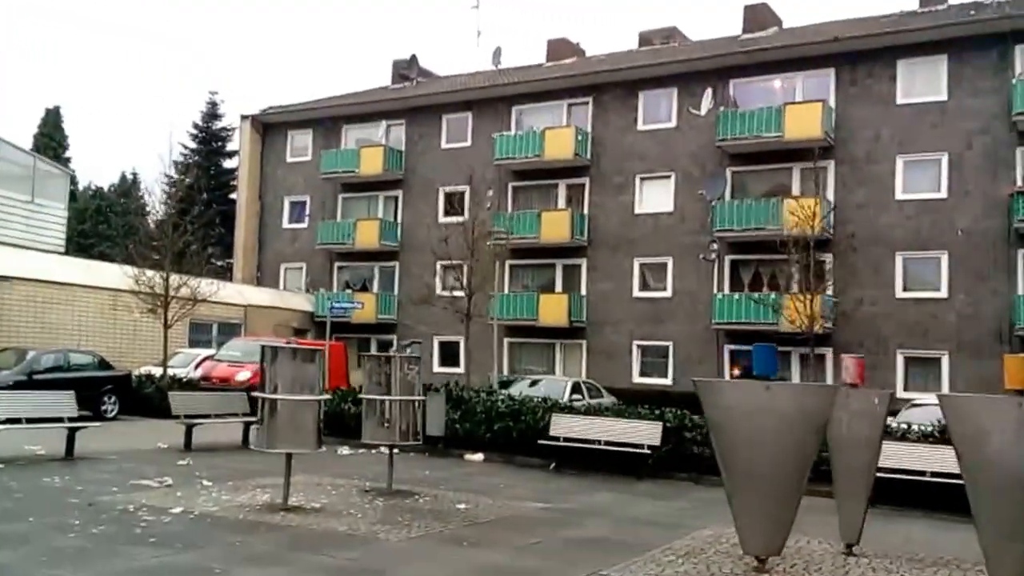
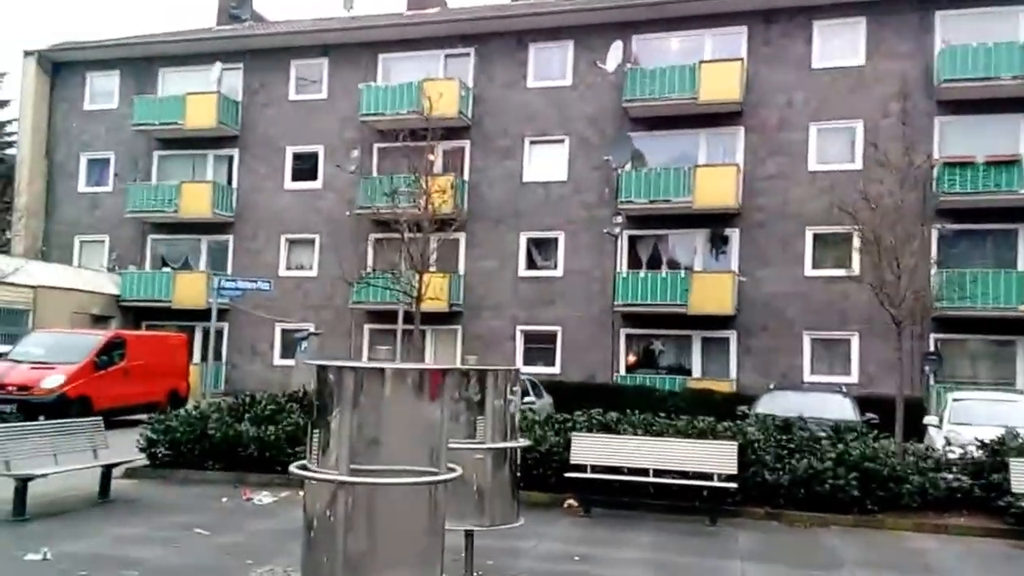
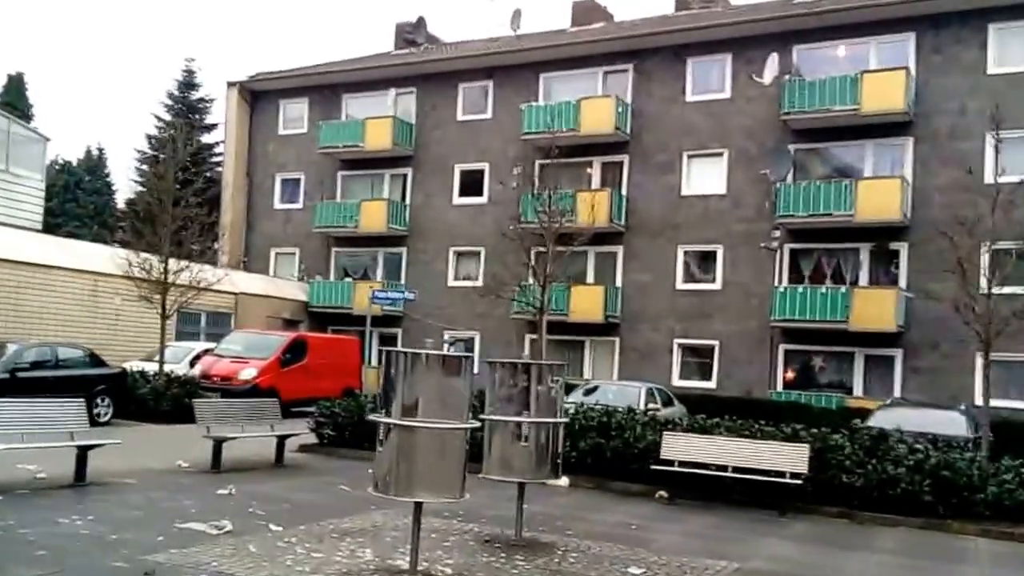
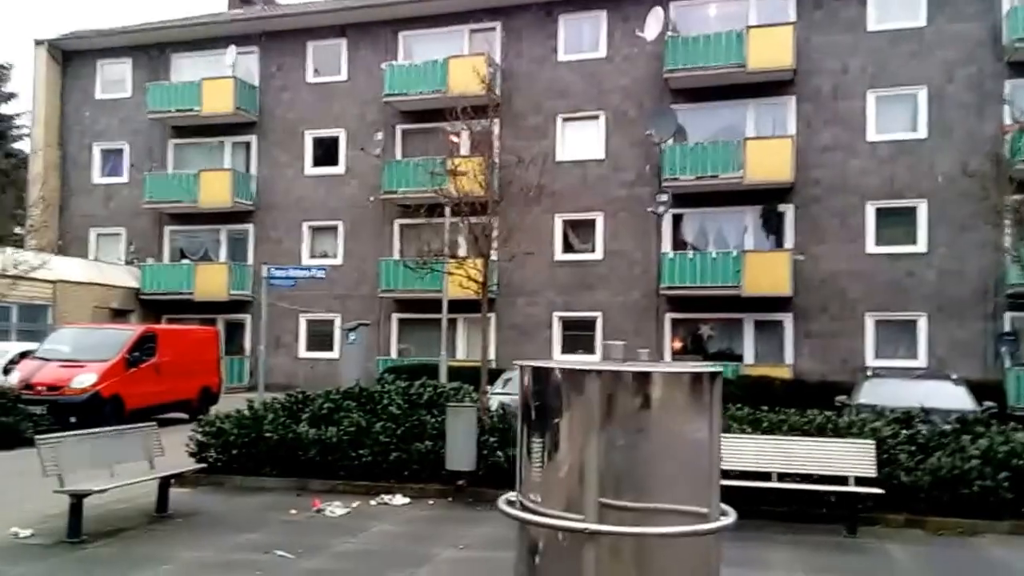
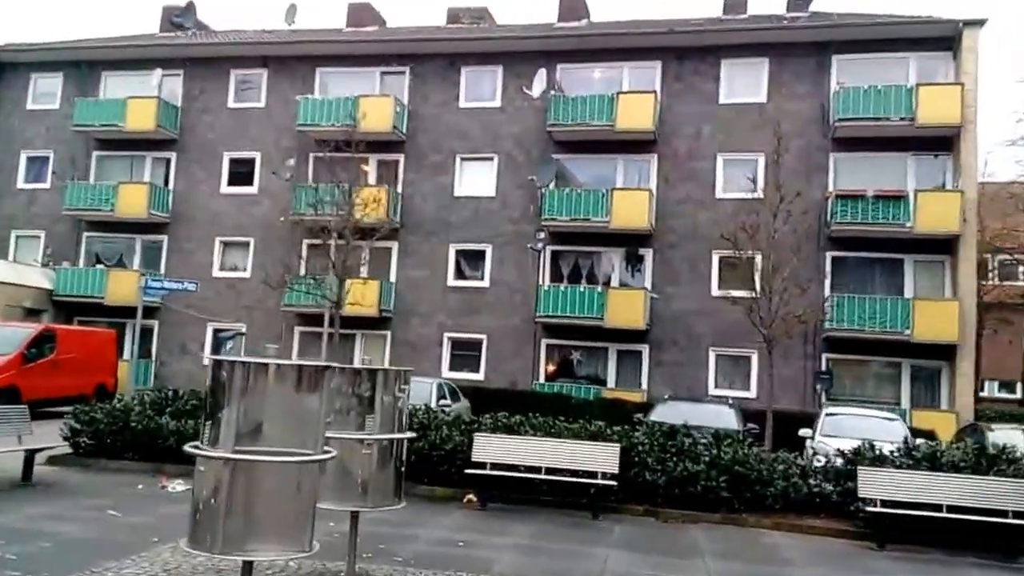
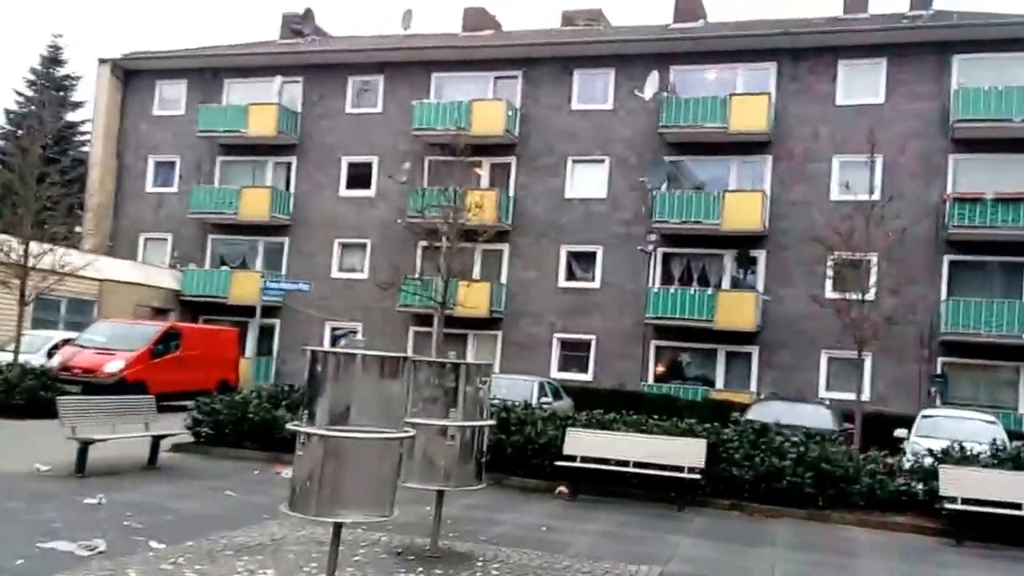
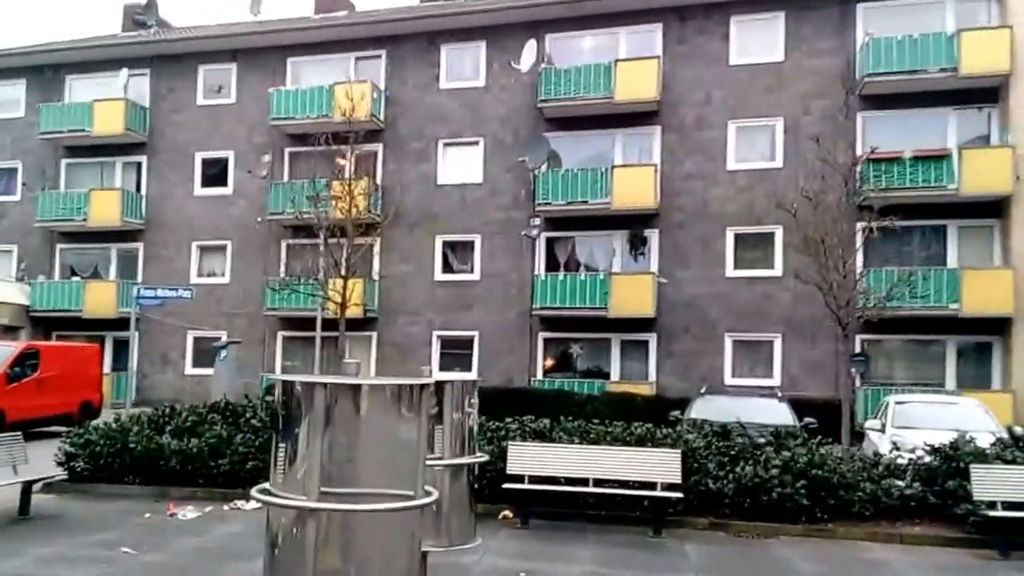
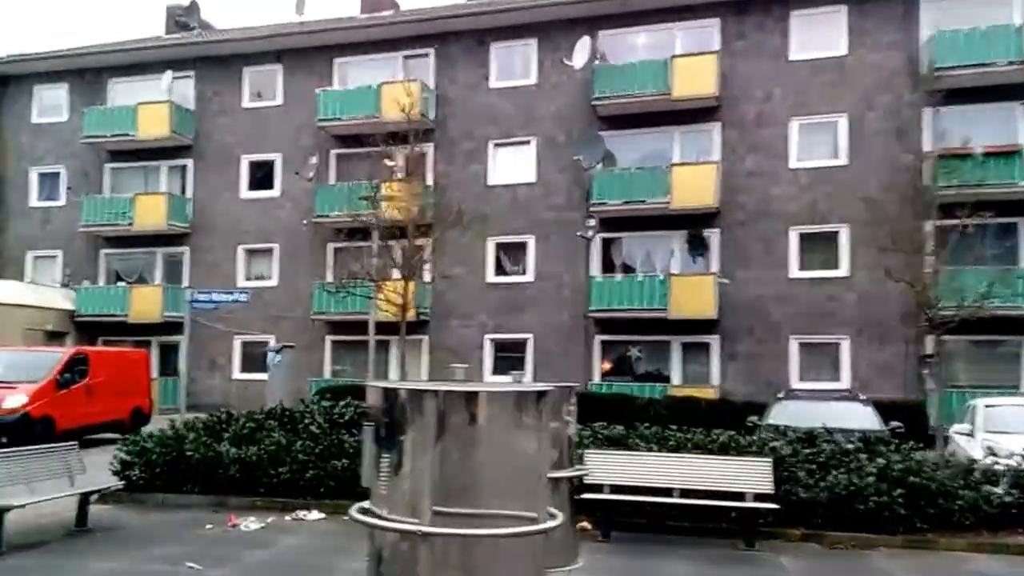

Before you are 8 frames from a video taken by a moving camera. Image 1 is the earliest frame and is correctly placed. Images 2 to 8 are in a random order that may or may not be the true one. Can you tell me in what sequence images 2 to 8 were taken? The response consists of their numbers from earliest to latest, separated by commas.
3, 6, 5, 2, 7, 8, 4
